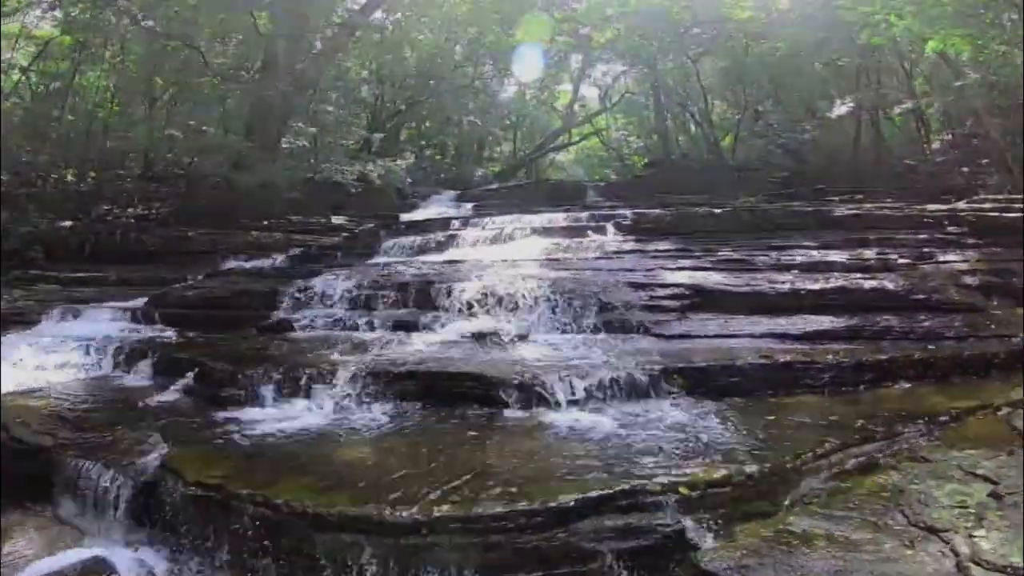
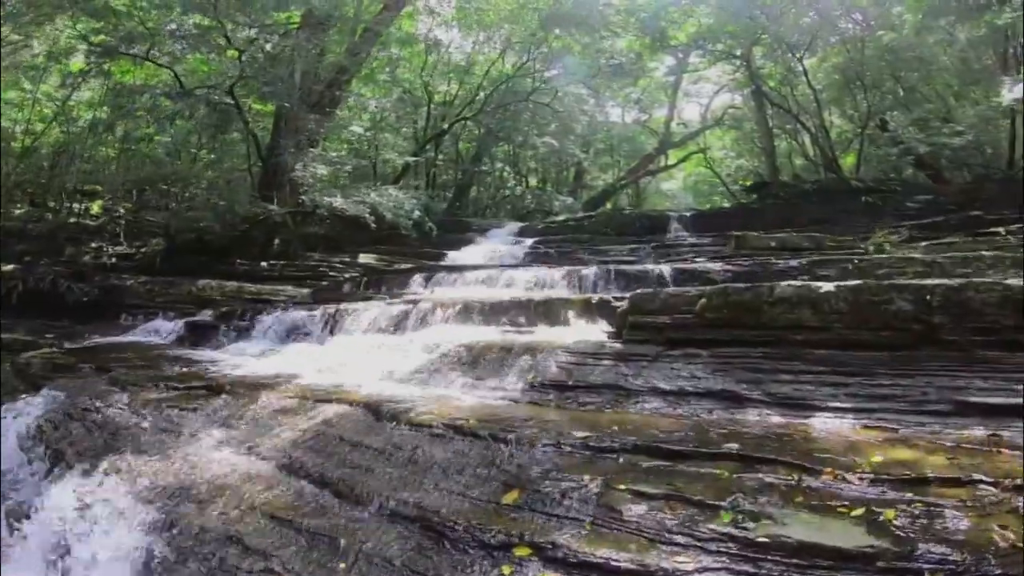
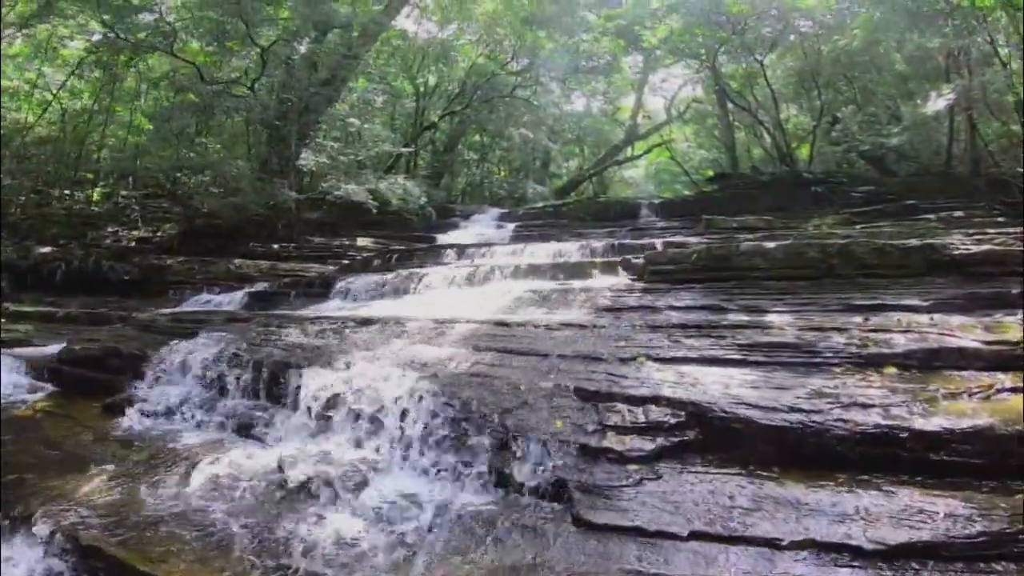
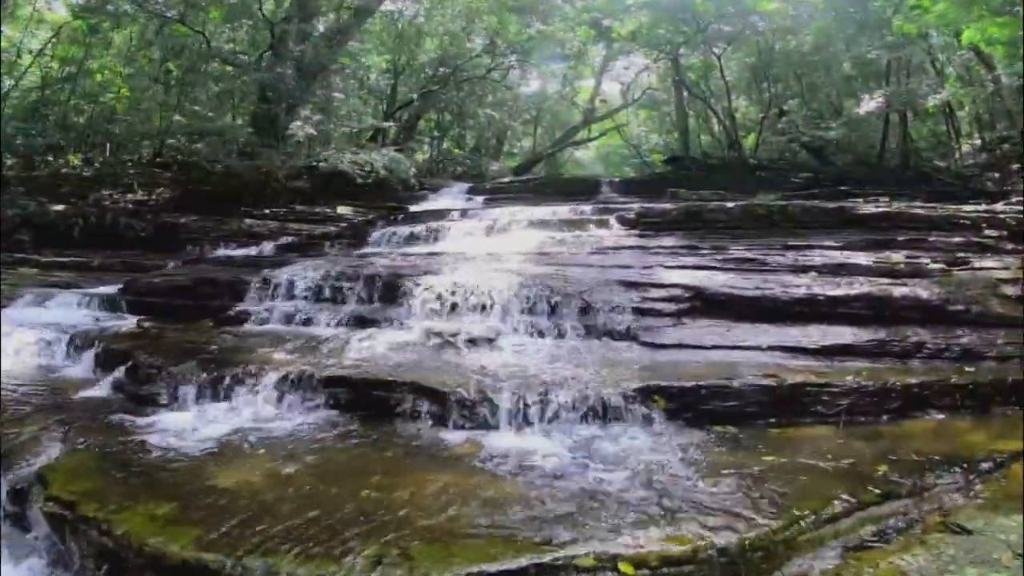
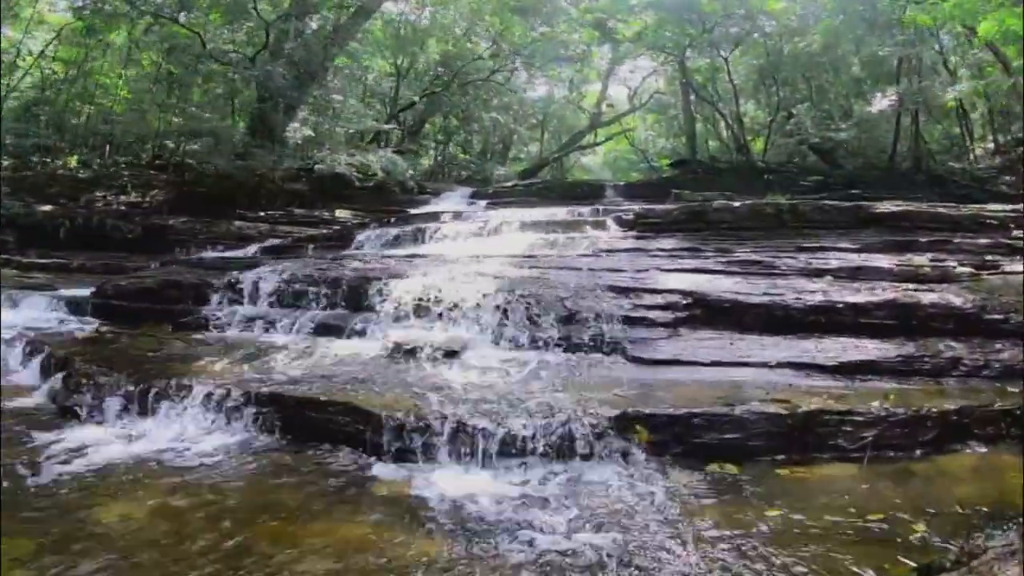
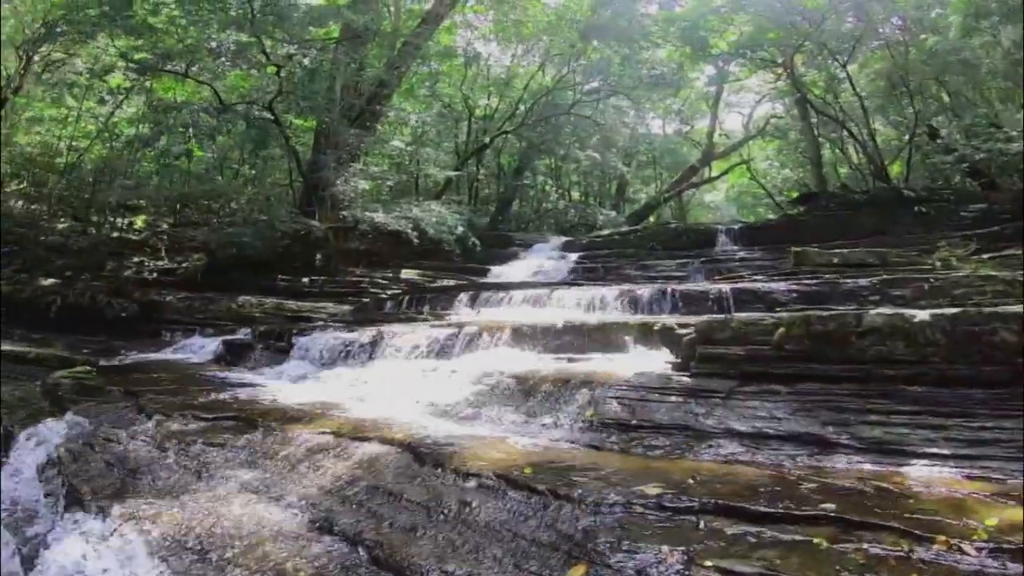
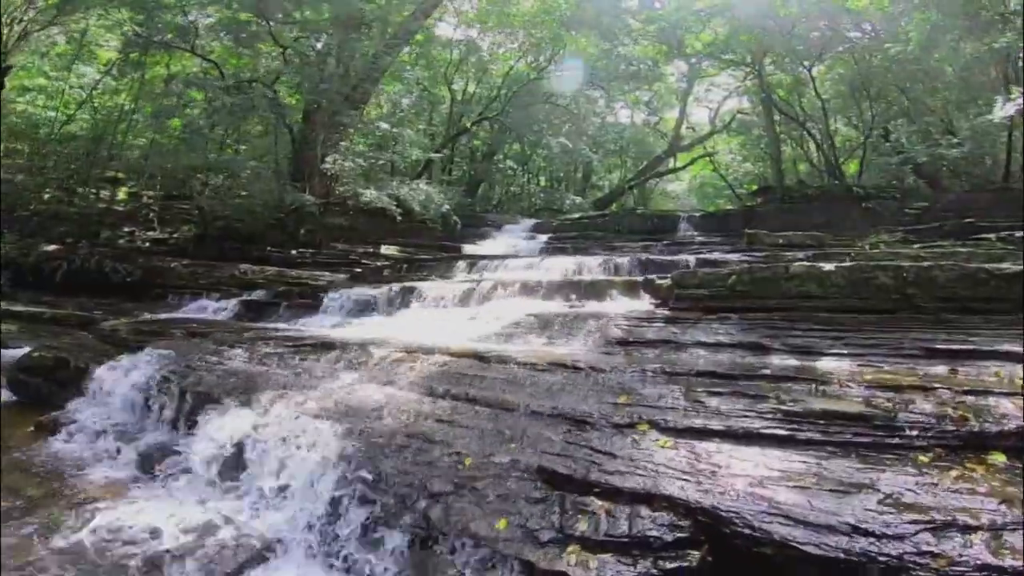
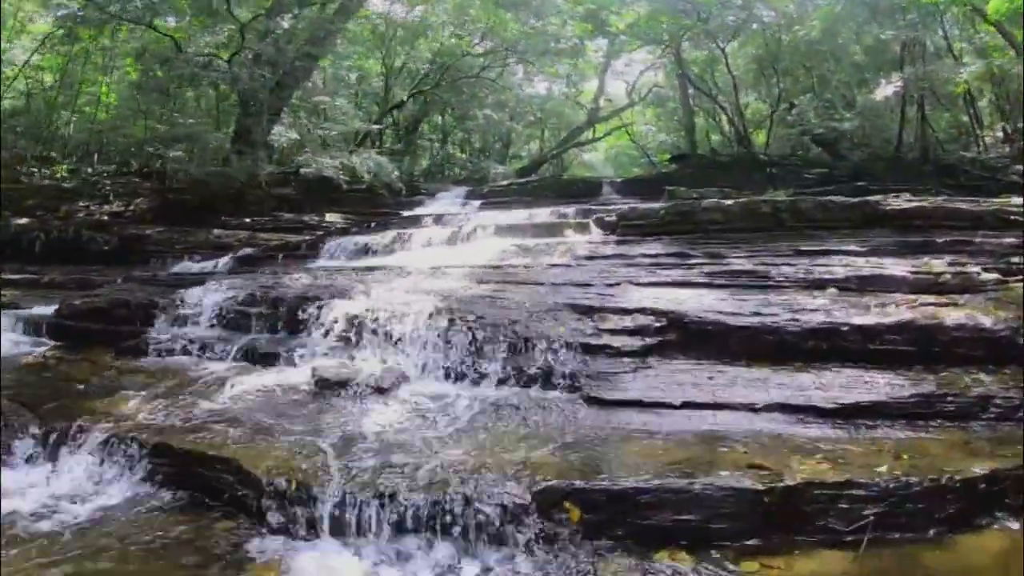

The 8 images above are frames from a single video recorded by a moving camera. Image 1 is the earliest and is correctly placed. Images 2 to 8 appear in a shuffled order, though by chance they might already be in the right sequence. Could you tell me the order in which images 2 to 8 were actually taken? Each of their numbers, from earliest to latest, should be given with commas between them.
4, 5, 8, 3, 7, 2, 6
